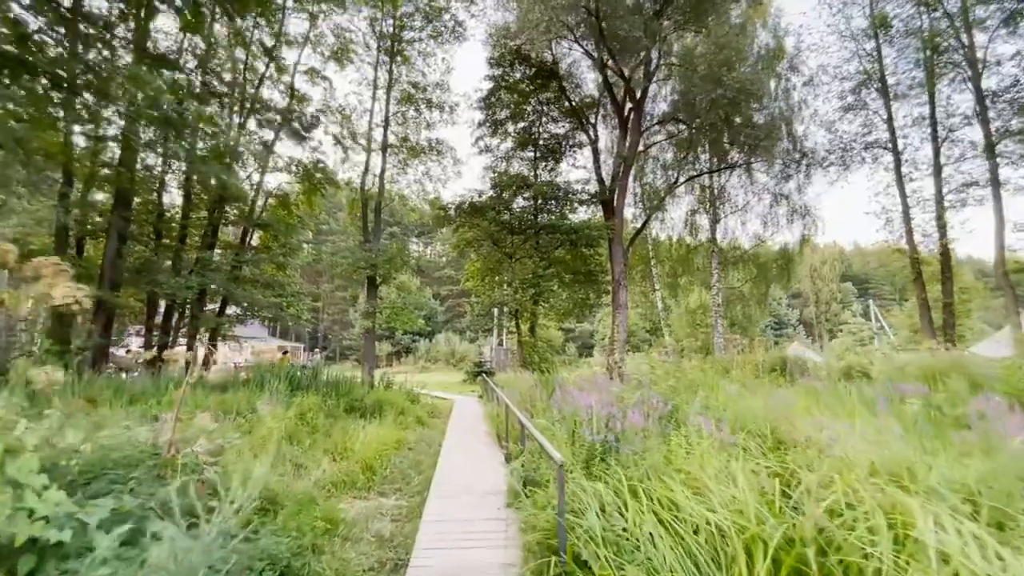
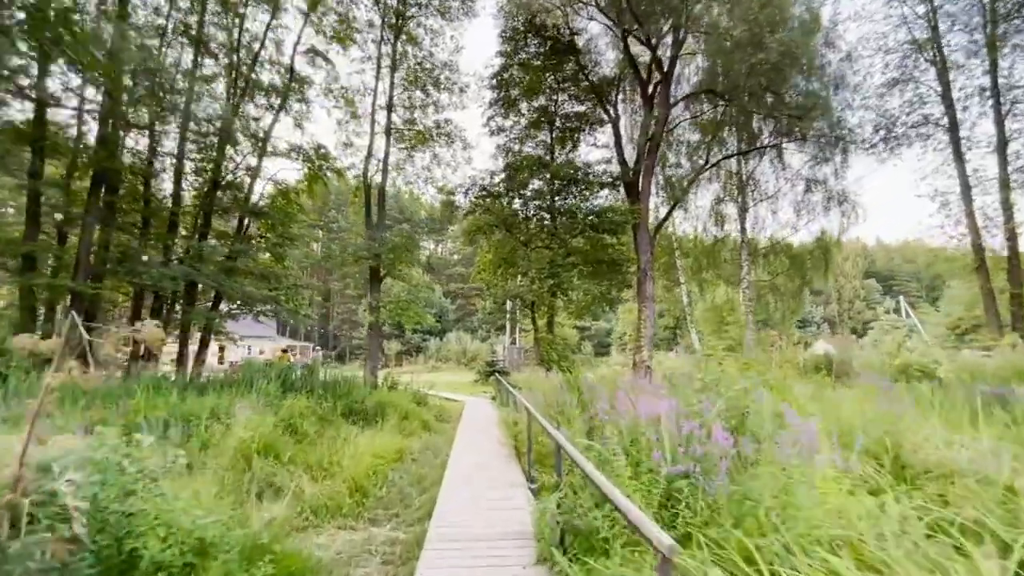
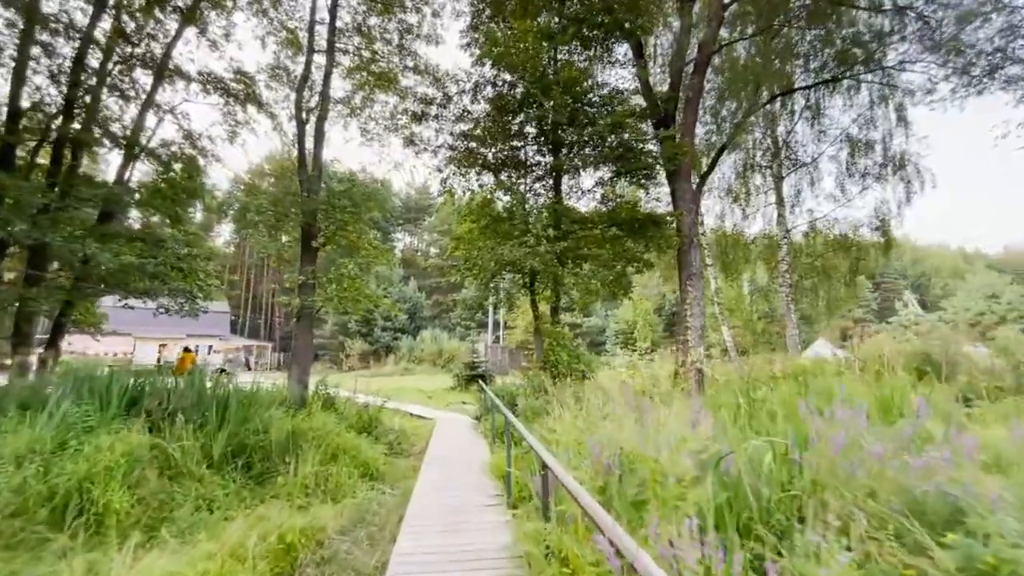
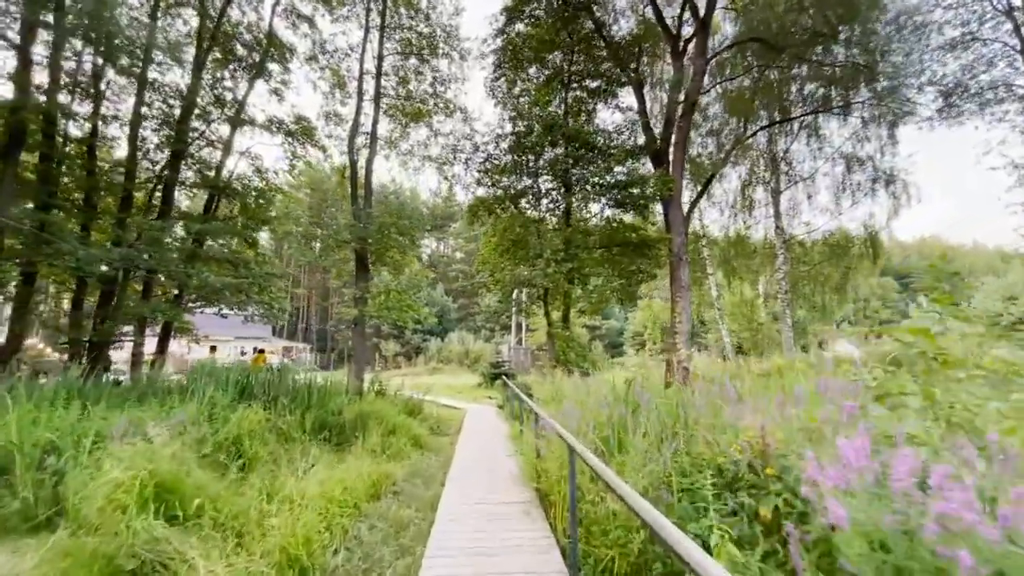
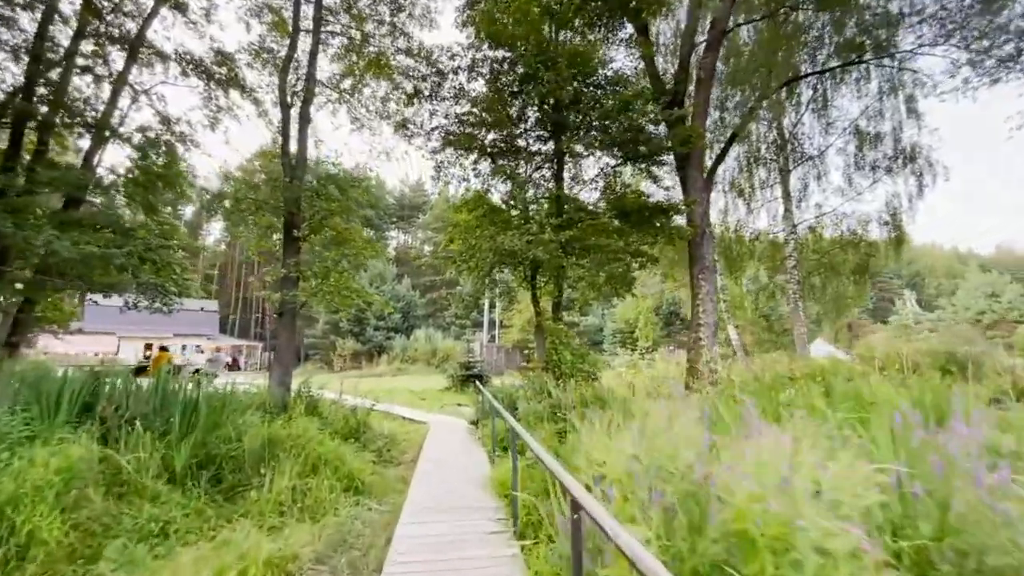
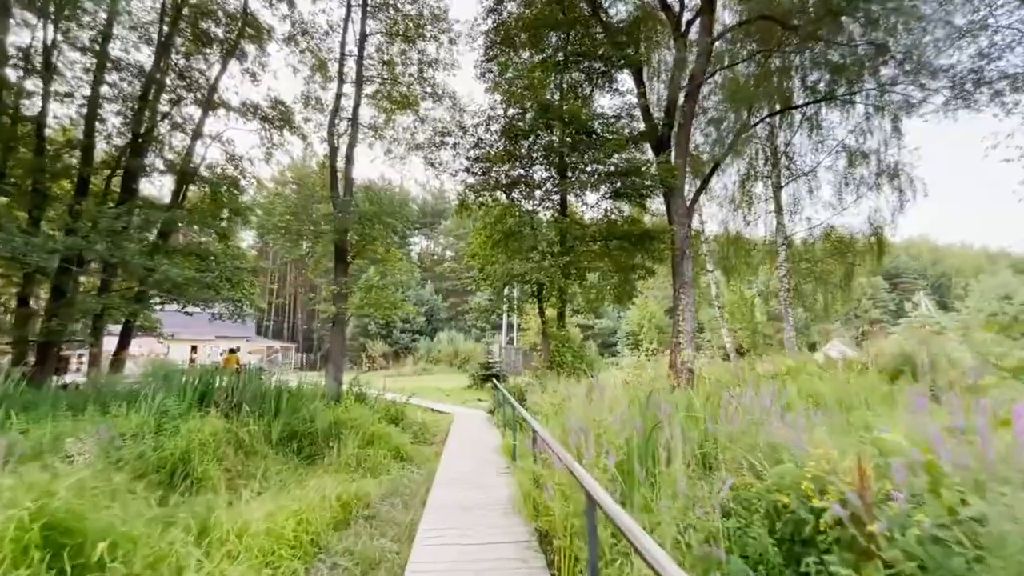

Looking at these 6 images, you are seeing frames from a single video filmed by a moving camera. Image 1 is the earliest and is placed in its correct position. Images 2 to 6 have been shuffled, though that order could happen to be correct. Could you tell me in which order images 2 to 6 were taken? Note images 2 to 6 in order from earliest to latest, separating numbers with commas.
2, 4, 6, 3, 5
